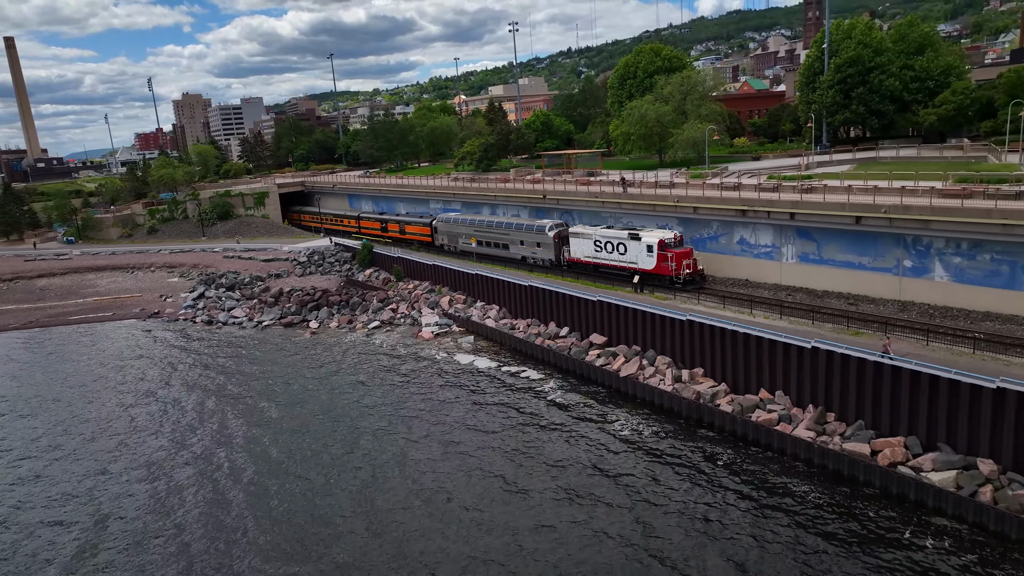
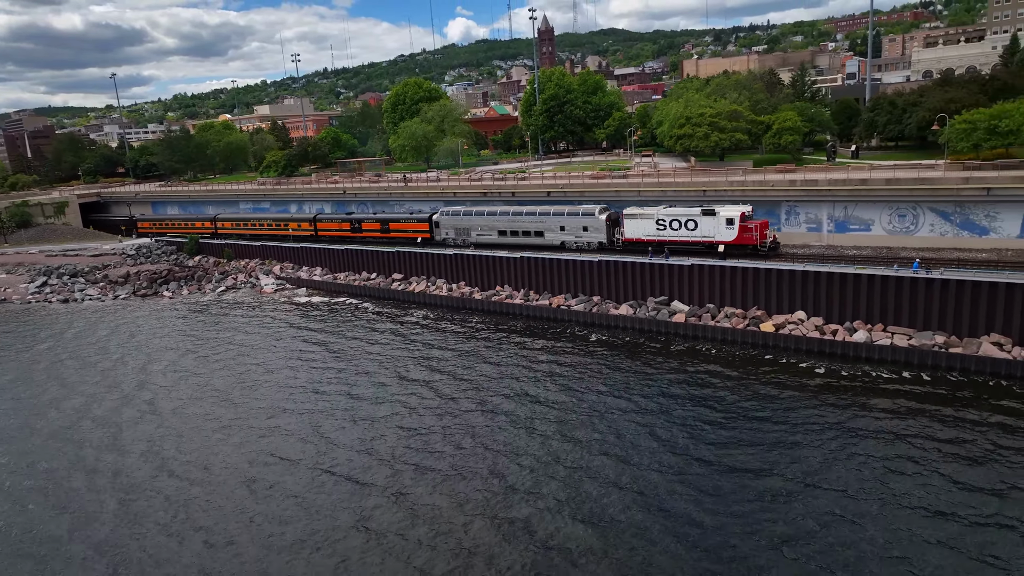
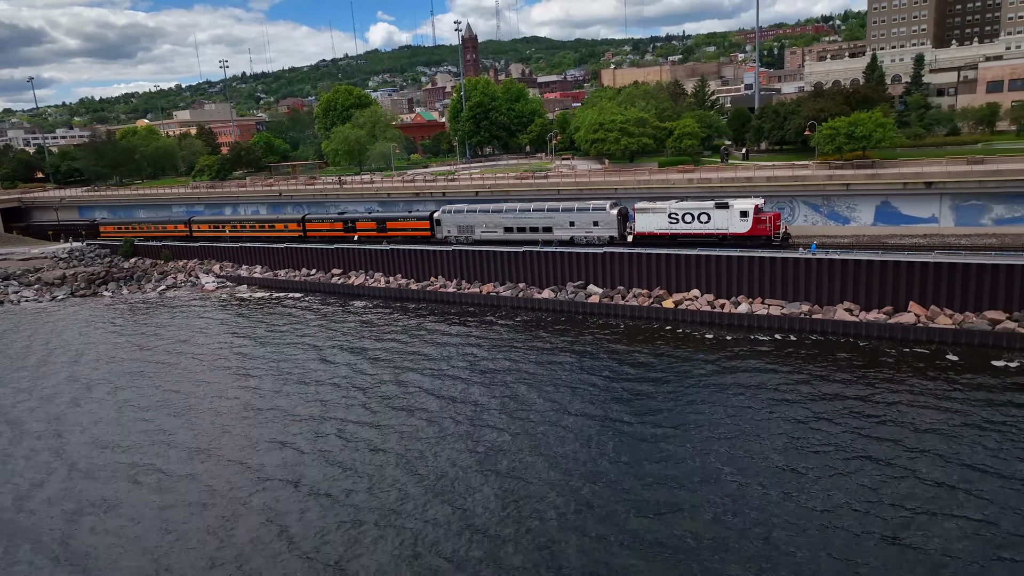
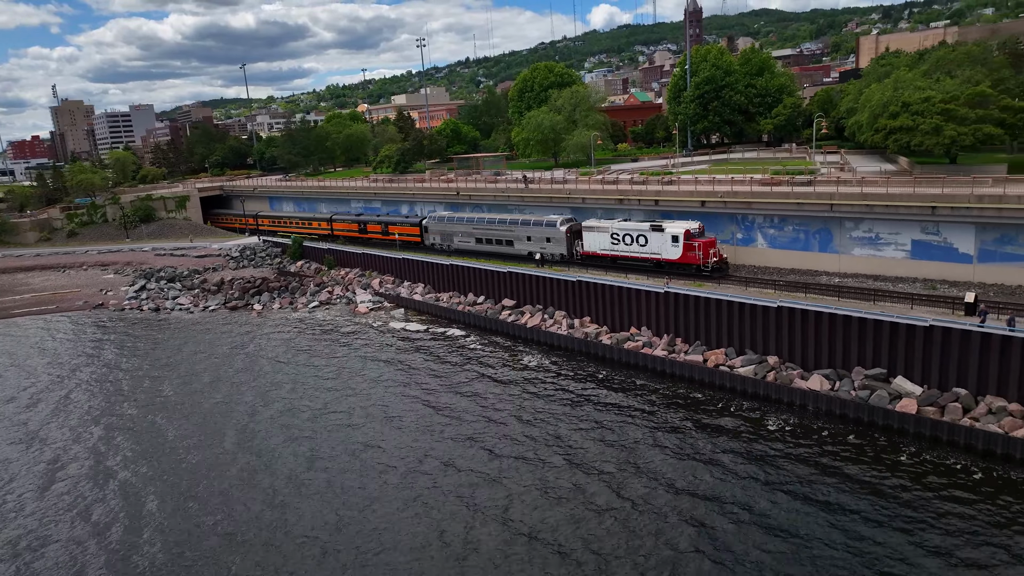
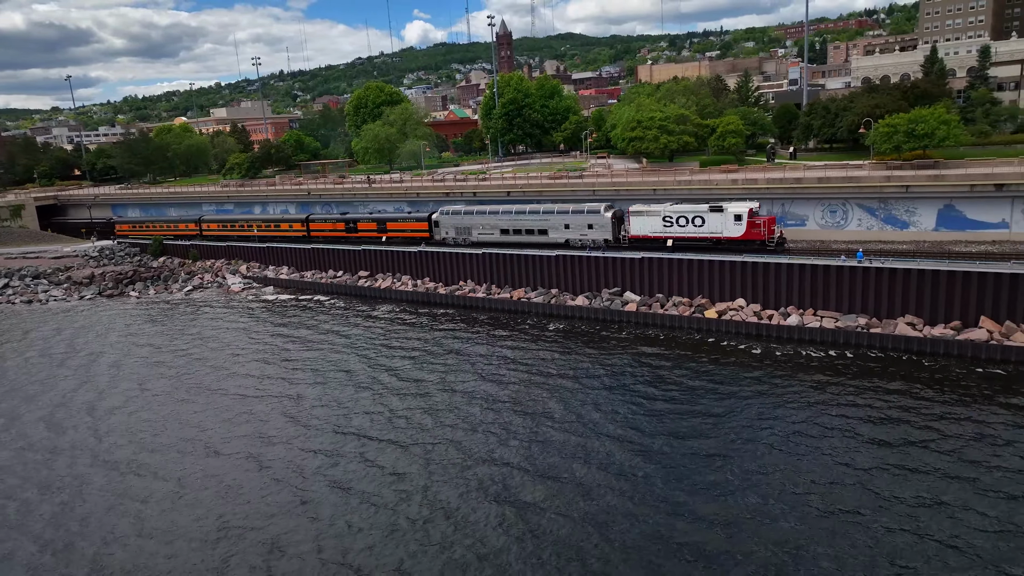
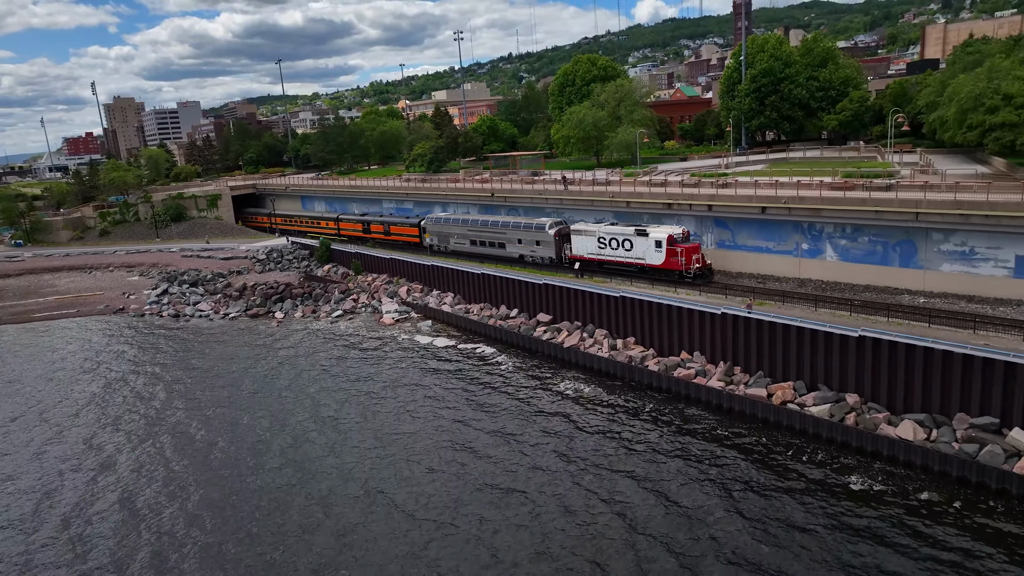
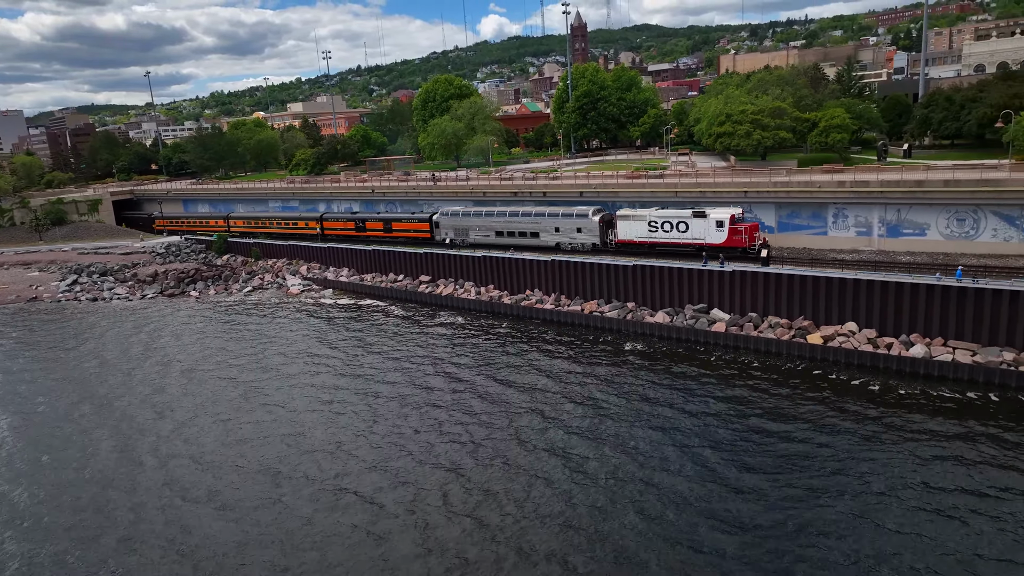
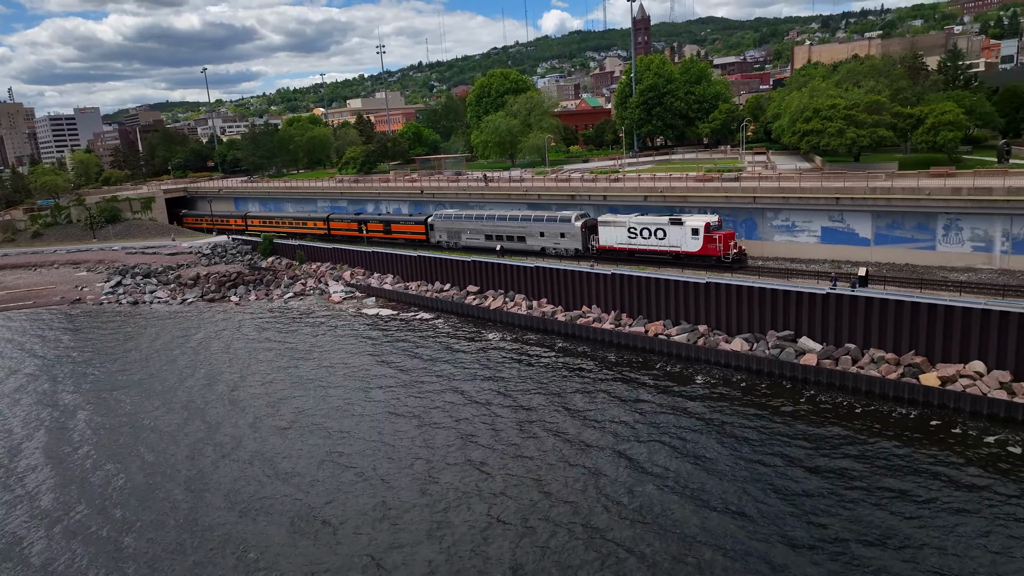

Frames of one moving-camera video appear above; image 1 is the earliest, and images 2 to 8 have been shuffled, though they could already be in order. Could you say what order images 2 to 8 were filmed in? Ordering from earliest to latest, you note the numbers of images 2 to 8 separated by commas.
6, 4, 8, 7, 2, 5, 3
